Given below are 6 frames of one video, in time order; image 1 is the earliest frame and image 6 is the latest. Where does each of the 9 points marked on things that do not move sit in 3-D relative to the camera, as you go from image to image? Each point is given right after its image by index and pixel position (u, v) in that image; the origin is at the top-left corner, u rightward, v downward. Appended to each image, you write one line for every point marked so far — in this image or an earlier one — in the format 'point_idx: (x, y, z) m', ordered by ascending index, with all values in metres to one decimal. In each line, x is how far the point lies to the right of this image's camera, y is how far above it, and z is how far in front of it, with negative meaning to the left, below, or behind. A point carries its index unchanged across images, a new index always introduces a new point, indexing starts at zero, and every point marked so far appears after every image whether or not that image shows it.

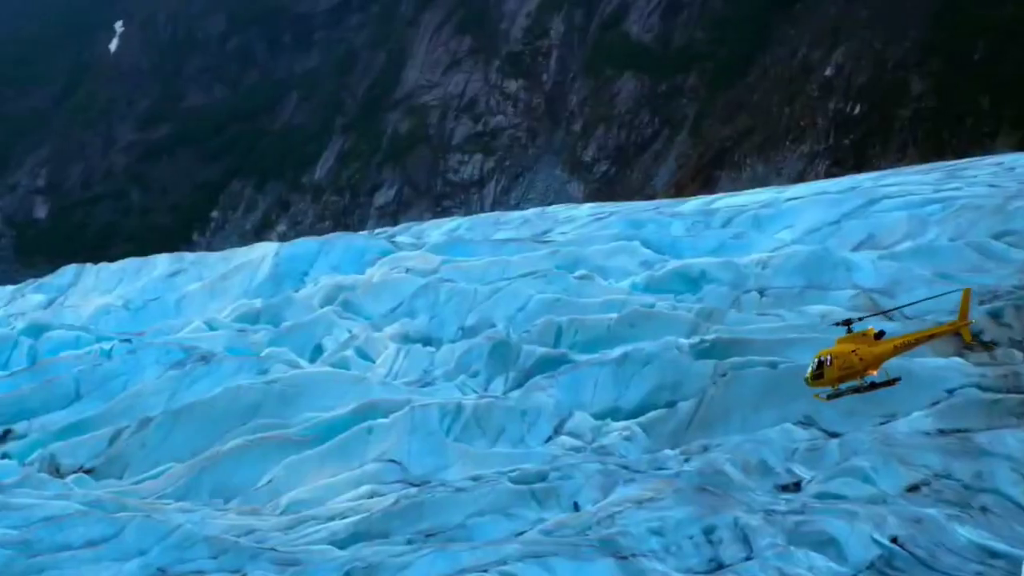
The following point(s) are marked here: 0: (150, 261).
0: (-4.3, +0.3, +18.2) m
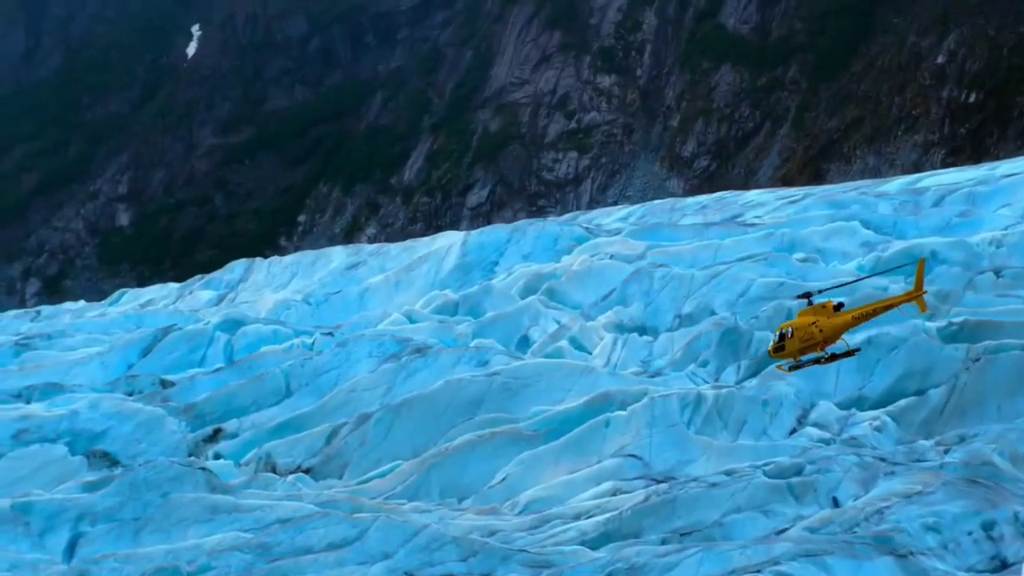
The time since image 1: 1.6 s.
0: (-2.1, +0.4, +17.4) m
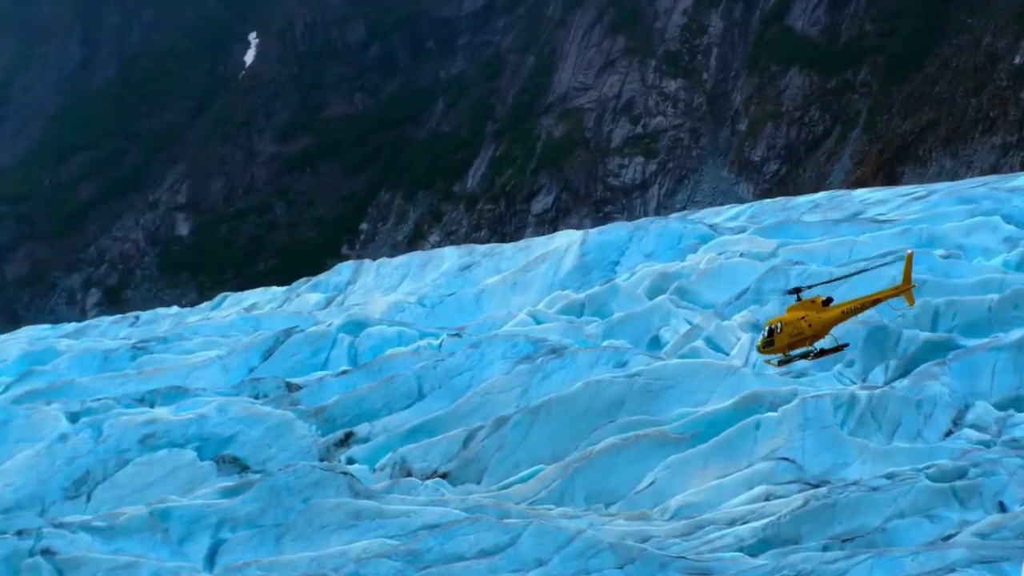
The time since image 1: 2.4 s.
0: (-0.8, +0.4, +17.0) m
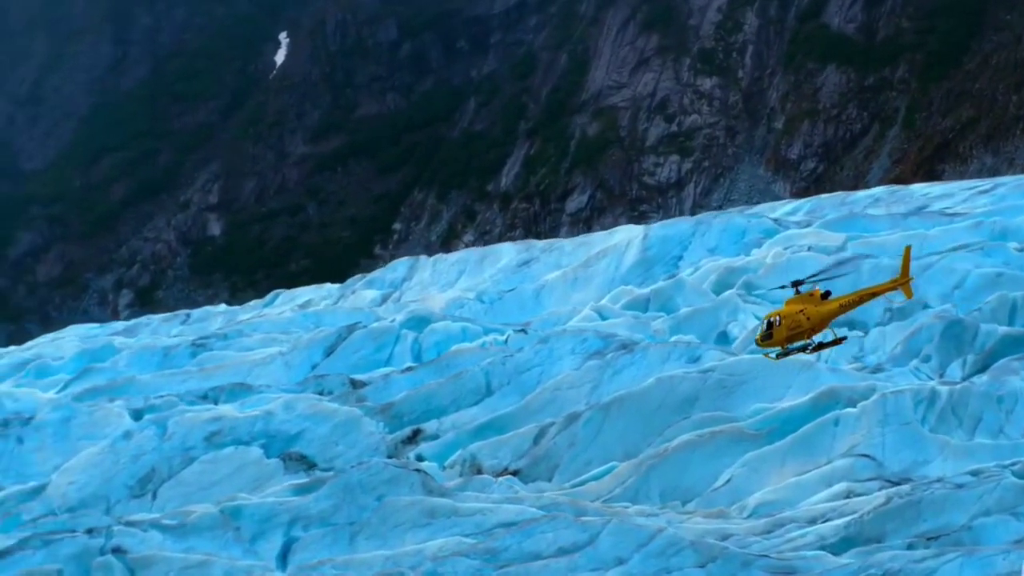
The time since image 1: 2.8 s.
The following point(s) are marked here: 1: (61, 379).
0: (-0.2, +0.4, +16.8) m
1: (-4.3, -0.9, +14.8) m
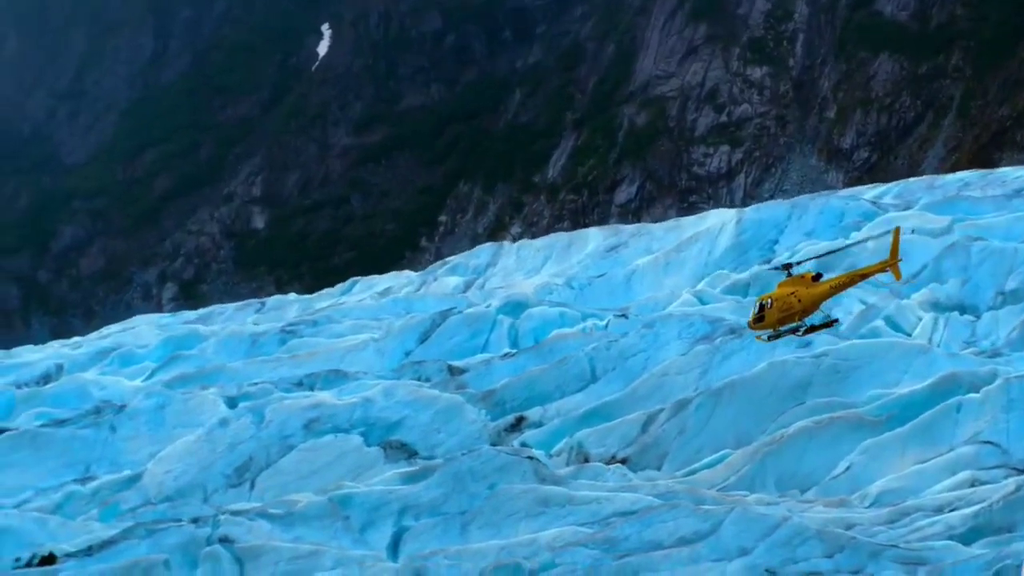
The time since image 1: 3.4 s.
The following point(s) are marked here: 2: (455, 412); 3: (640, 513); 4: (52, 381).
0: (+0.7, +0.6, +16.4) m
1: (-3.4, -0.7, +14.5) m
2: (-0.5, -1.0, +12.5) m
3: (+0.9, -1.6, +10.9) m
4: (-4.6, -0.9, +15.3) m
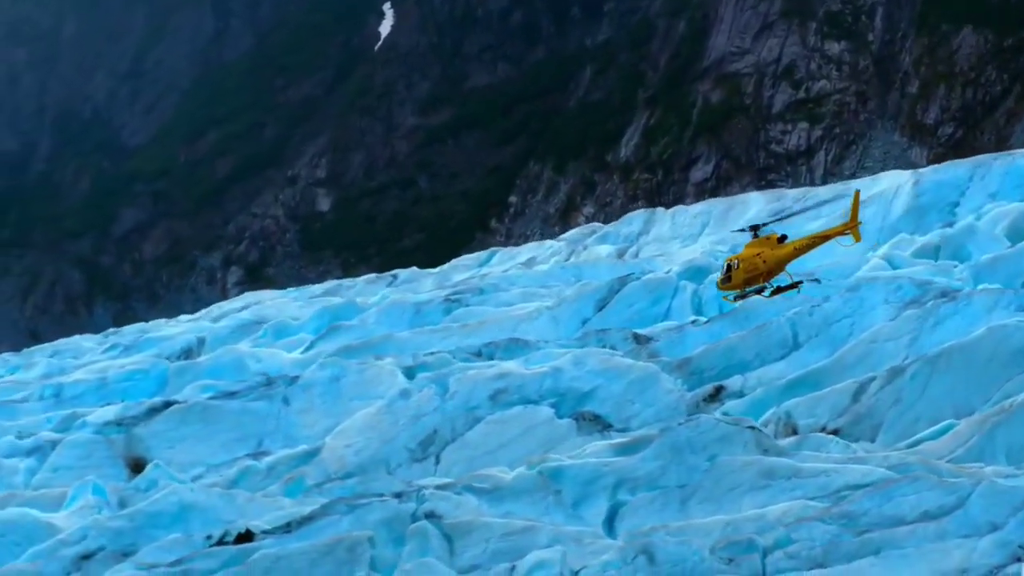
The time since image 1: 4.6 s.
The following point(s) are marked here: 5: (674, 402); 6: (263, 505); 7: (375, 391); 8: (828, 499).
0: (+2.3, +0.9, +15.7) m
1: (-1.9, -0.5, +13.8) m
2: (+1.1, -0.7, +11.8) m
3: (+2.4, -1.3, +10.1) m
4: (-3.0, -0.6, +14.7) m
5: (+1.3, -0.9, +11.6) m
6: (-1.8, -1.5, +10.8) m
7: (-1.1, -0.8, +12.2) m
8: (+2.1, -1.4, +10.1) m
